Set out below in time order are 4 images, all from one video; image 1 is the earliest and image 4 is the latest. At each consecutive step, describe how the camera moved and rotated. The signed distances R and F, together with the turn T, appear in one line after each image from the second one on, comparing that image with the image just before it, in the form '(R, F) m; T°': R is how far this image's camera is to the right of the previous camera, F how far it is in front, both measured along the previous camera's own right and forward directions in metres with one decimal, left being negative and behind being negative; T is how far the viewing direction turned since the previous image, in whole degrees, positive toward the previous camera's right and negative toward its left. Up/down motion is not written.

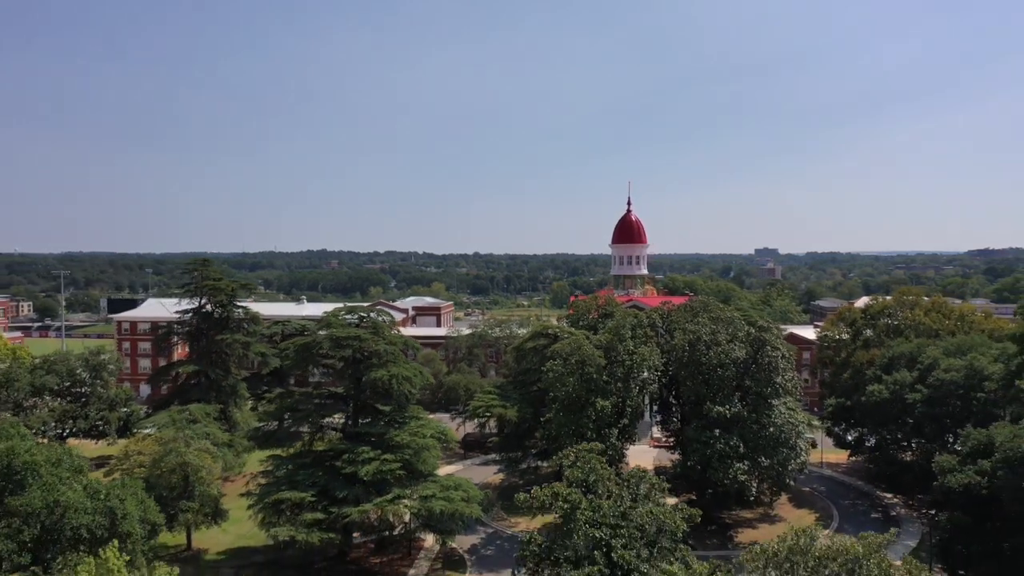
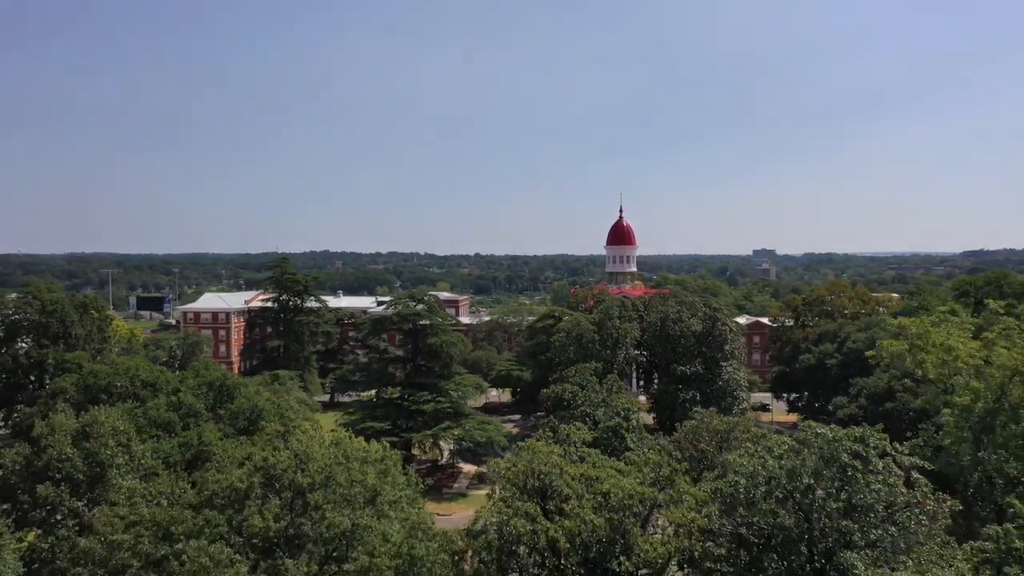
(-1.2, -8.4) m; 0°
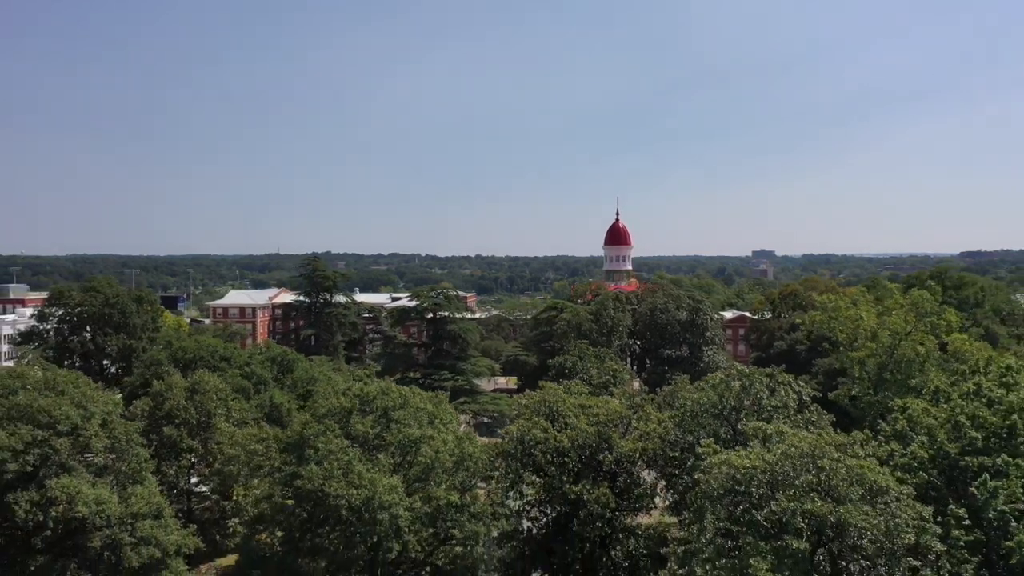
(-0.6, -4.7) m; 0°
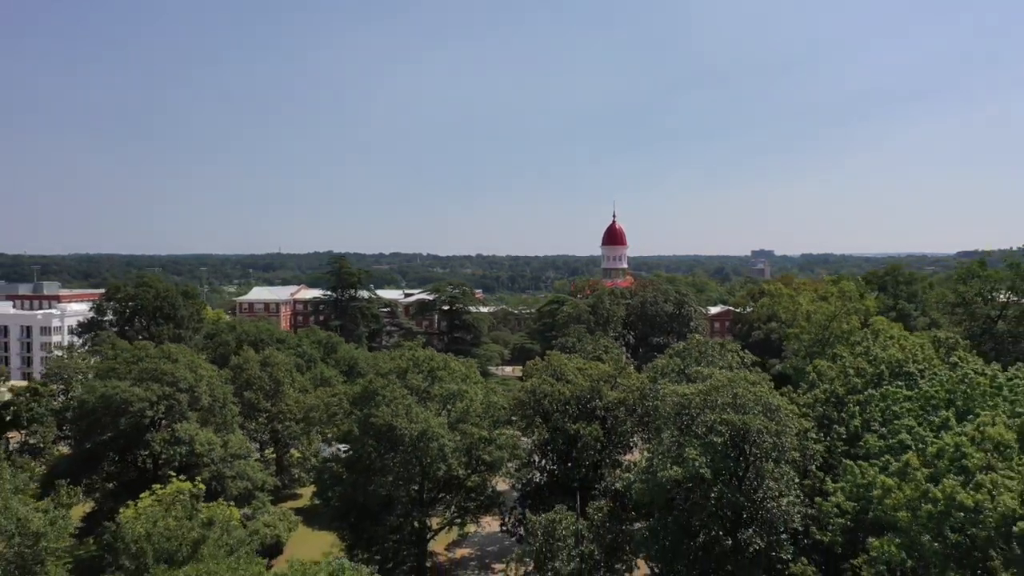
(-0.6, -5.0) m; 0°
